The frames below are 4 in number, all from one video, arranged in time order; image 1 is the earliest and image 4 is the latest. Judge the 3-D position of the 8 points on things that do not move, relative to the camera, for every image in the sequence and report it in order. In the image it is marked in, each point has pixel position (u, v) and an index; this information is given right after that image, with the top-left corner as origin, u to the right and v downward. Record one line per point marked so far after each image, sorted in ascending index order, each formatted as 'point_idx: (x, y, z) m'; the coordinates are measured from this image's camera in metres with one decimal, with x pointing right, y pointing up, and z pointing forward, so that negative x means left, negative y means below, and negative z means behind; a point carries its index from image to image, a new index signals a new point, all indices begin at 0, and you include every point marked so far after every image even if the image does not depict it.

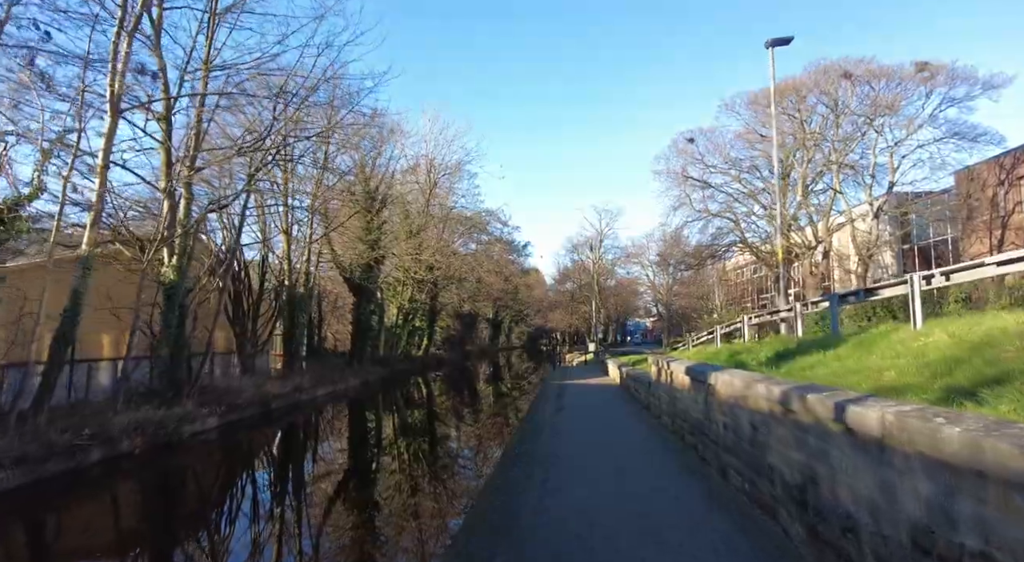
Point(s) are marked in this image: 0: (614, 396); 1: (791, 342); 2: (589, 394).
0: (+3.1, -3.5, +18.6) m
1: (+4.2, -0.9, +9.1) m
2: (+2.4, -3.6, +19.4) m
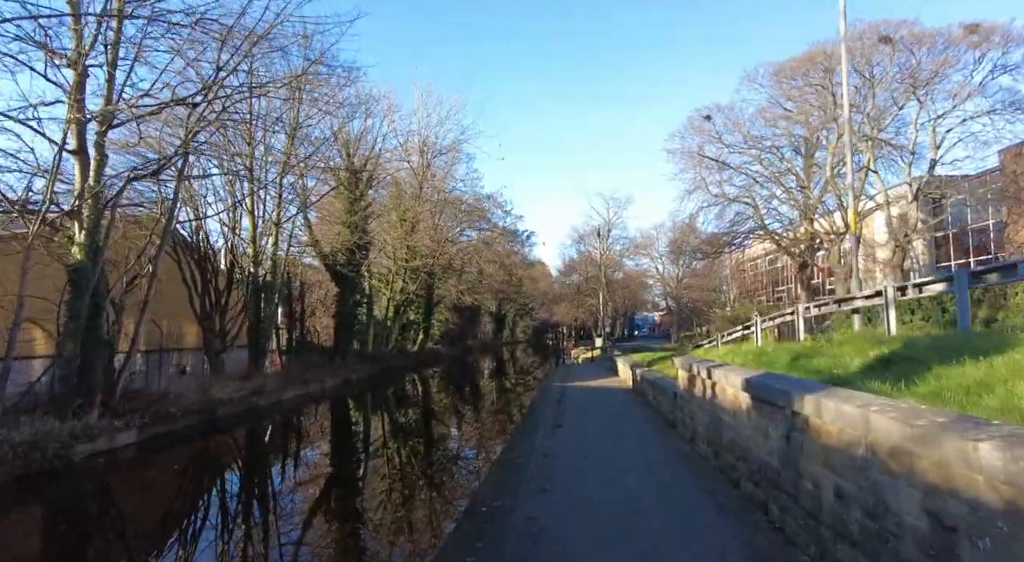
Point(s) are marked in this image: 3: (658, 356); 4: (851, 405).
0: (+2.9, -3.1, +15.9) m
1: (+3.9, -0.6, +6.3) m
2: (+2.3, -3.2, +16.7) m
3: (+4.2, -2.2, +17.5) m
4: (+1.8, -0.7, +3.3) m
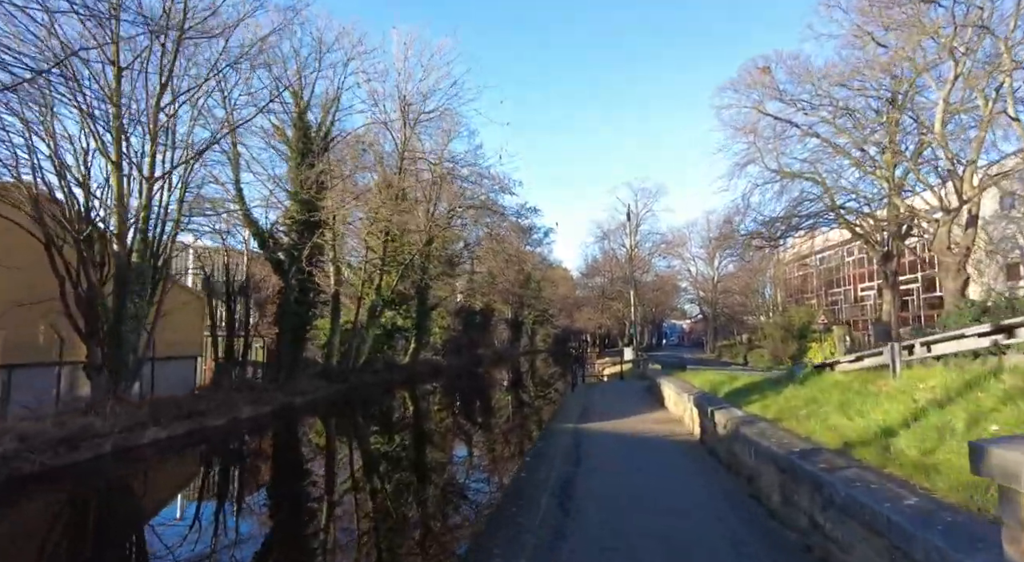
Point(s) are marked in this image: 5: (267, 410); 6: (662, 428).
0: (+2.5, -2.6, +9.0) m
1: (+3.2, -0.1, -0.5) m
2: (+1.9, -2.7, +9.9) m
3: (+3.9, -1.8, +10.6) m
4: (+1.0, -0.1, -3.4) m
5: (-7.6, -3.9, +18.4) m
6: (+2.8, -2.7, +11.1) m
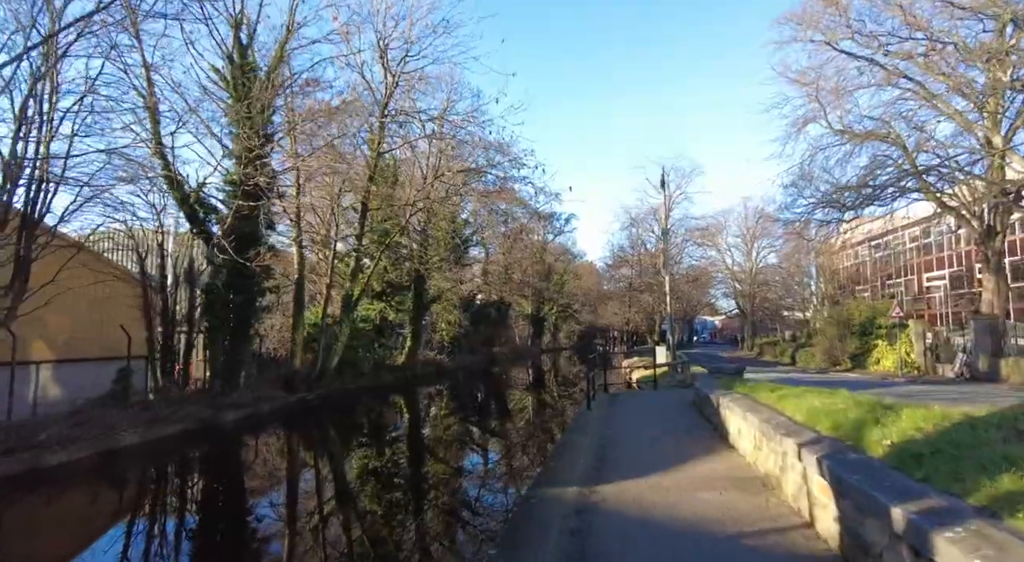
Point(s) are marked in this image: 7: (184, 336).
0: (+2.0, -2.1, +4.2) m
1: (+2.2, +0.4, -5.3) m
2: (+1.4, -2.3, +5.1) m
3: (+3.4, -1.3, +5.7) m
4: (-0.1, +0.3, -8.2) m
5: (-7.7, -3.4, +14.1) m
6: (+2.4, -2.2, +6.3) m
7: (-10.4, -1.7, +19.0) m
